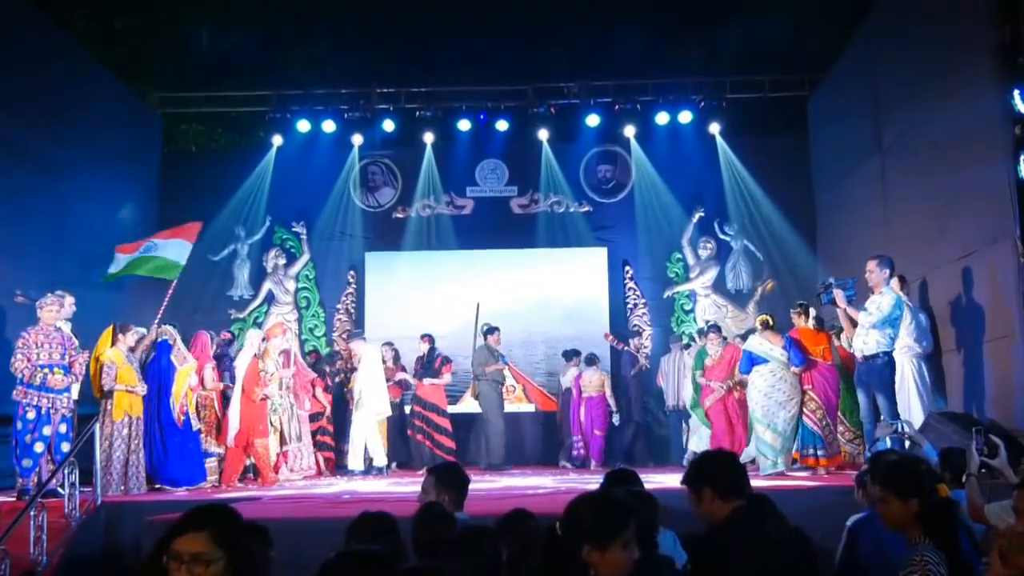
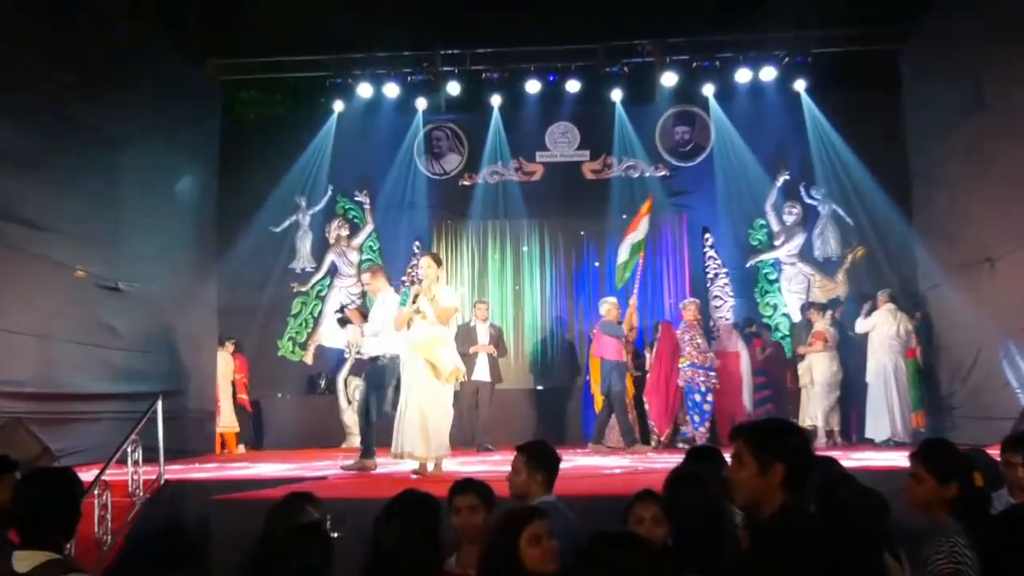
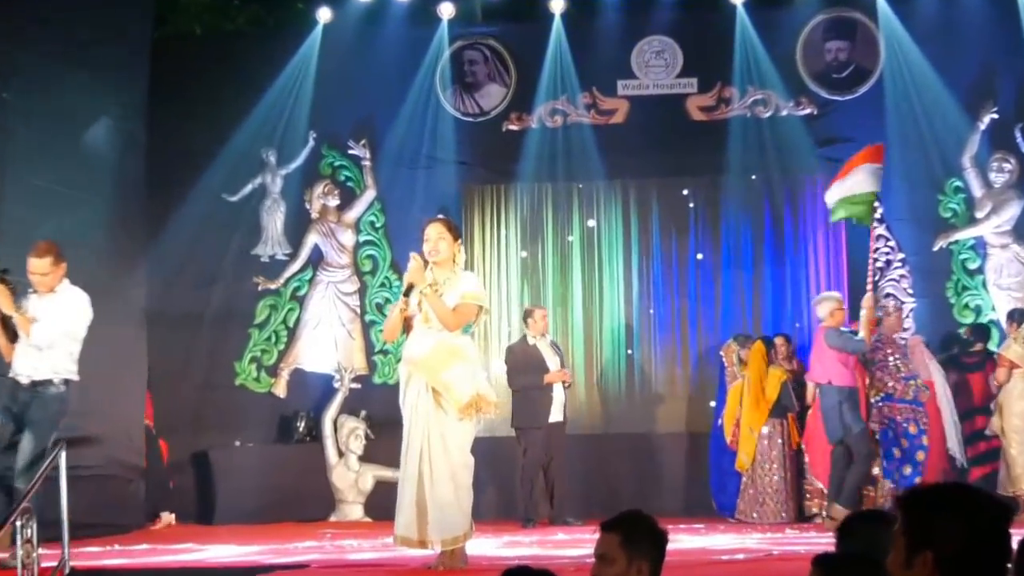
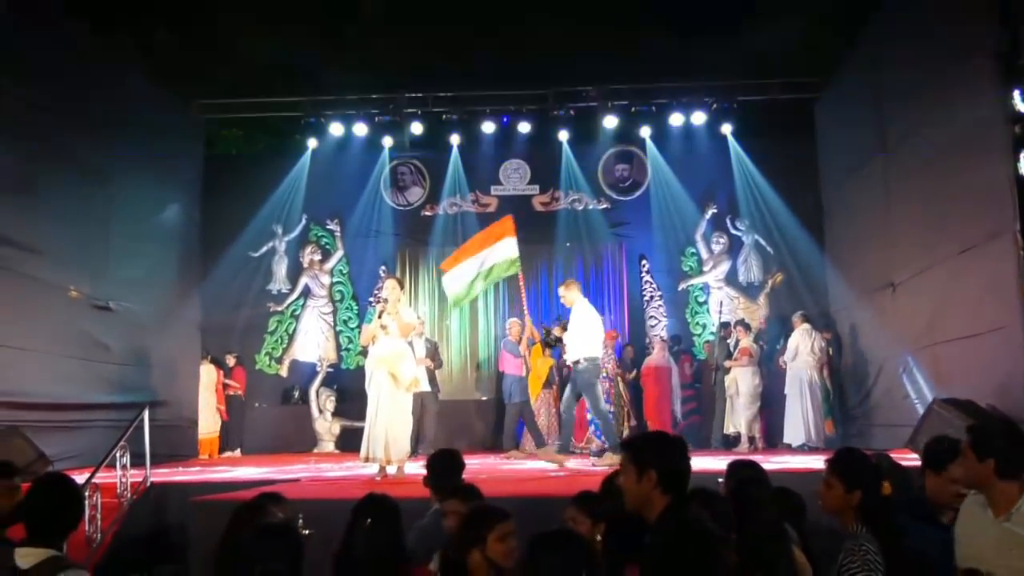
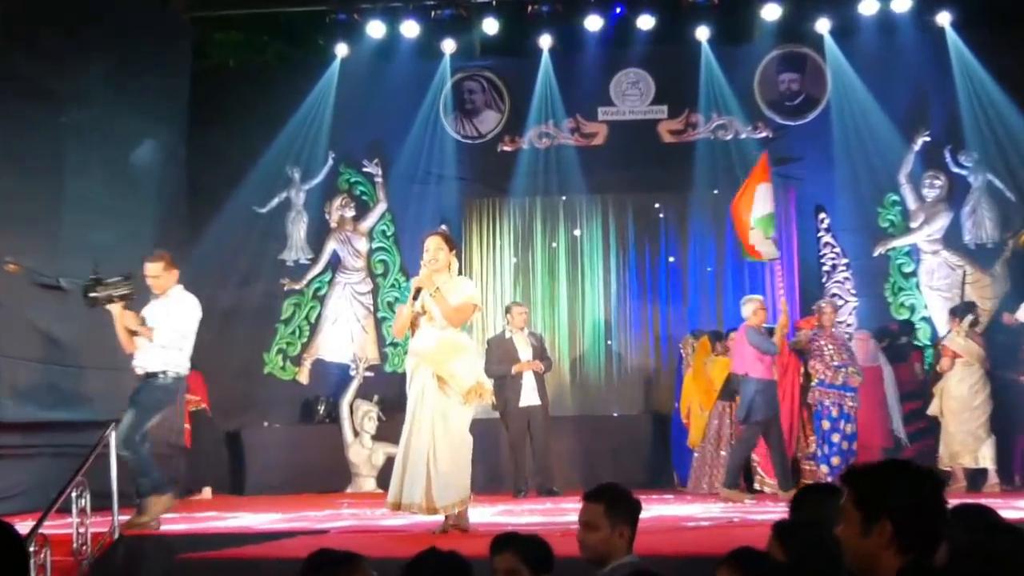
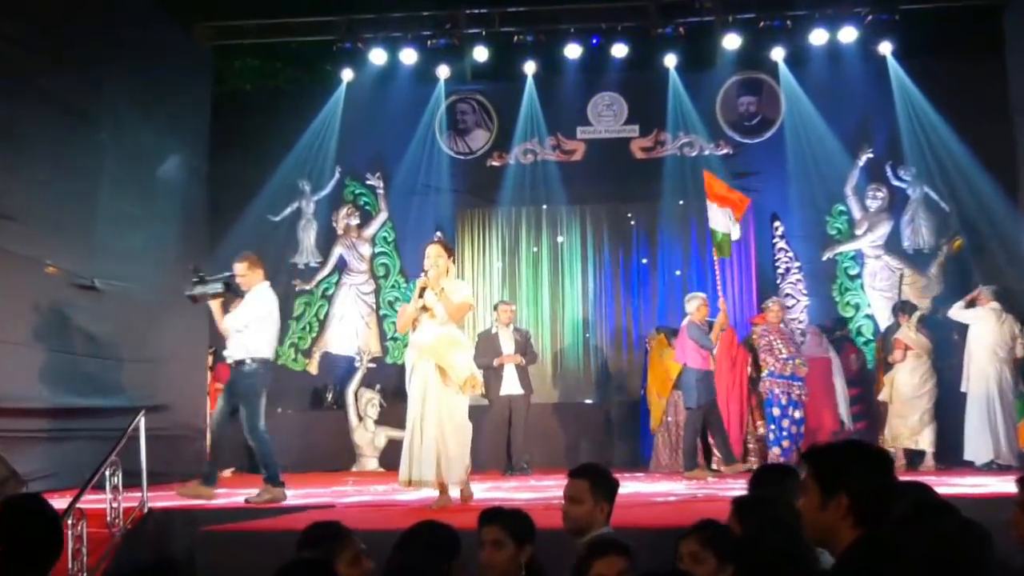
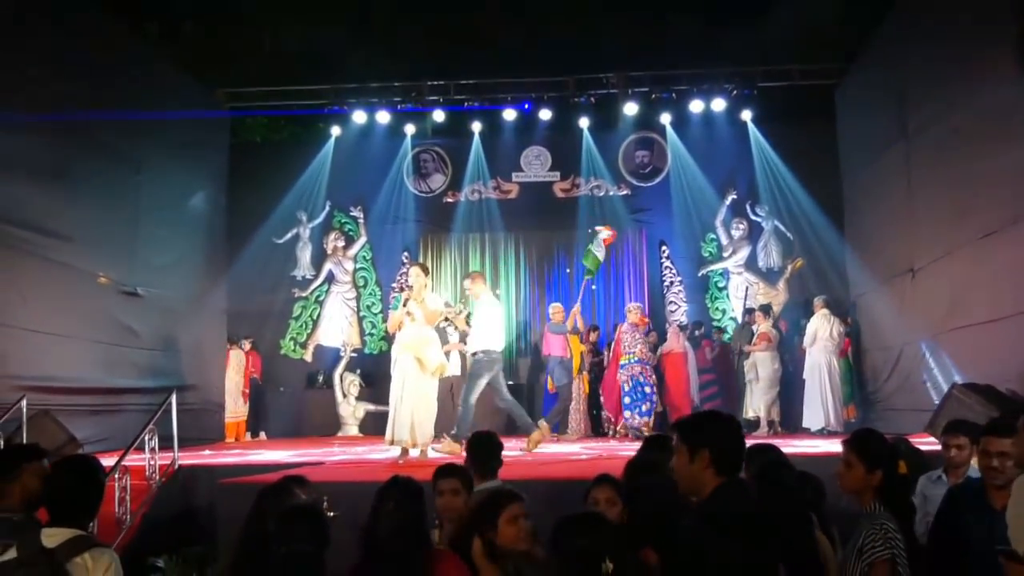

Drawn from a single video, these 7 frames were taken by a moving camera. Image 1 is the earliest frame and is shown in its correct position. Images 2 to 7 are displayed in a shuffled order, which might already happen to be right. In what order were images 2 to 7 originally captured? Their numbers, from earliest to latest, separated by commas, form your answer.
4, 7, 2, 6, 5, 3
